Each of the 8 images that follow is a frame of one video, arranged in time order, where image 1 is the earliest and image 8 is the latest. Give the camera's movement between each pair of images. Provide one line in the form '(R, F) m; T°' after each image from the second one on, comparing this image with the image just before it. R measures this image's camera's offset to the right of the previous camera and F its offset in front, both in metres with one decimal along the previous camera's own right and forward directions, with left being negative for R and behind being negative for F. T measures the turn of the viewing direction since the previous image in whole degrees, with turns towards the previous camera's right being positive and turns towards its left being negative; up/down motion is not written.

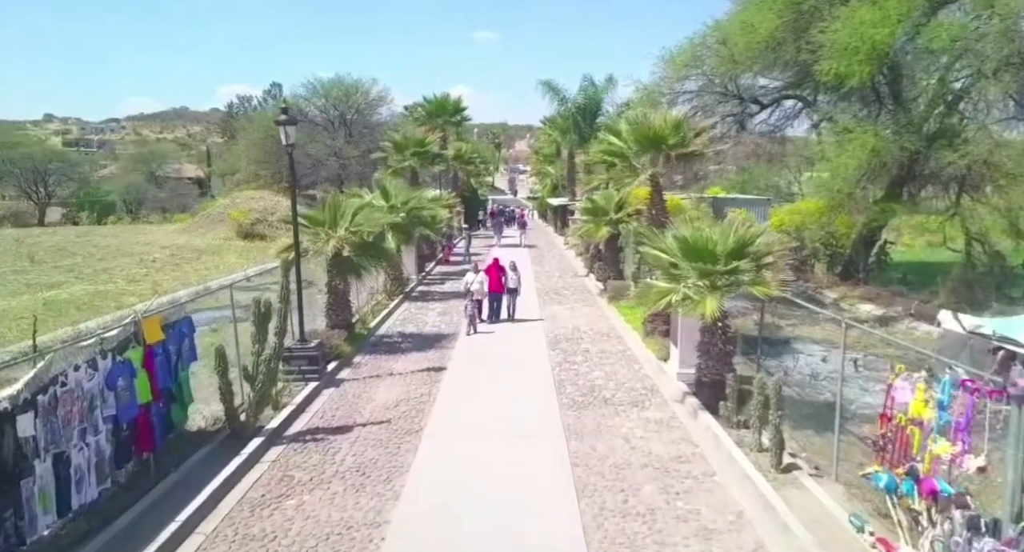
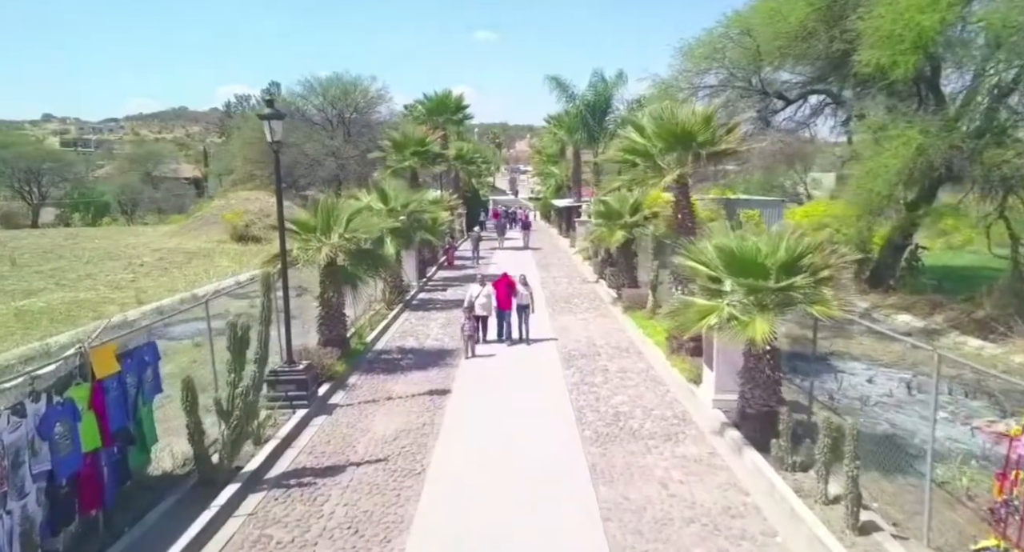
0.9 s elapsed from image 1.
(-0.2, +1.3) m; 0°
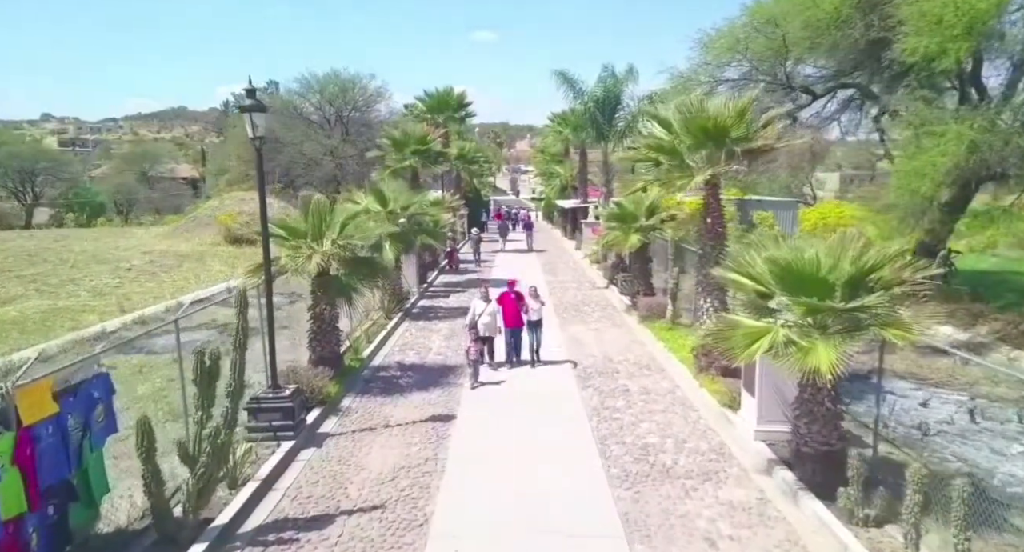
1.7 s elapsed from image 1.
(-0.2, +1.2) m; 0°
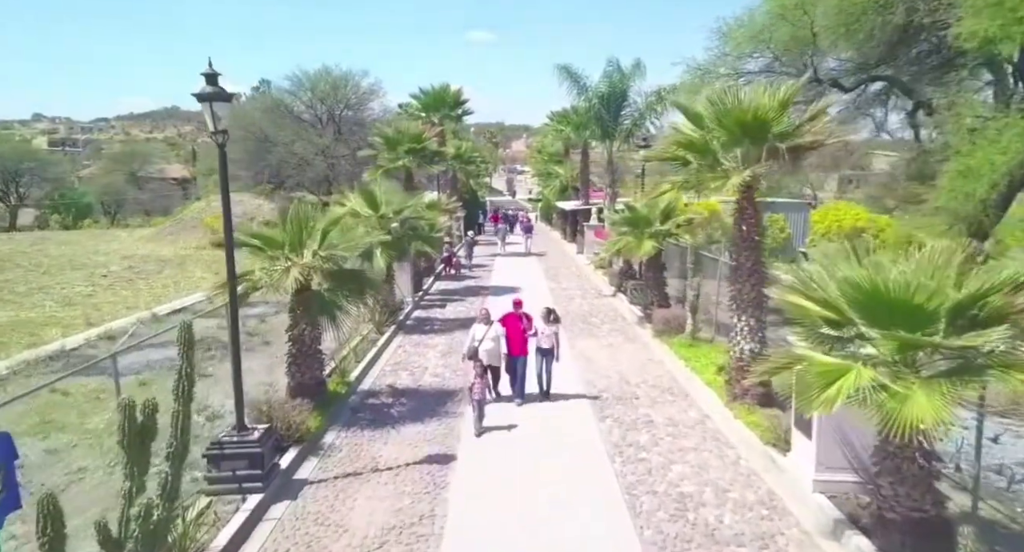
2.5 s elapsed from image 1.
(-0.2, +1.4) m; 0°
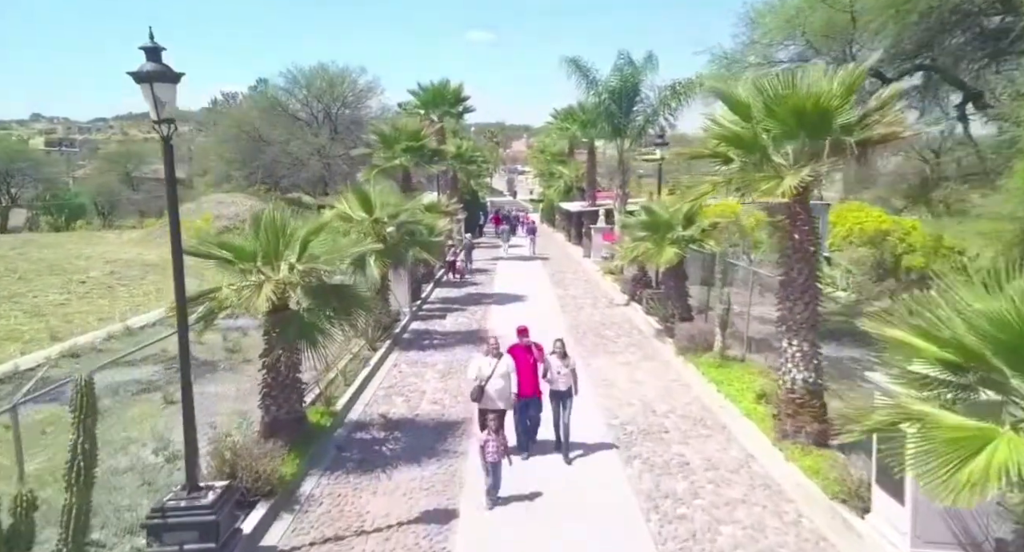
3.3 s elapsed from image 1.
(-0.1, +1.4) m; 0°
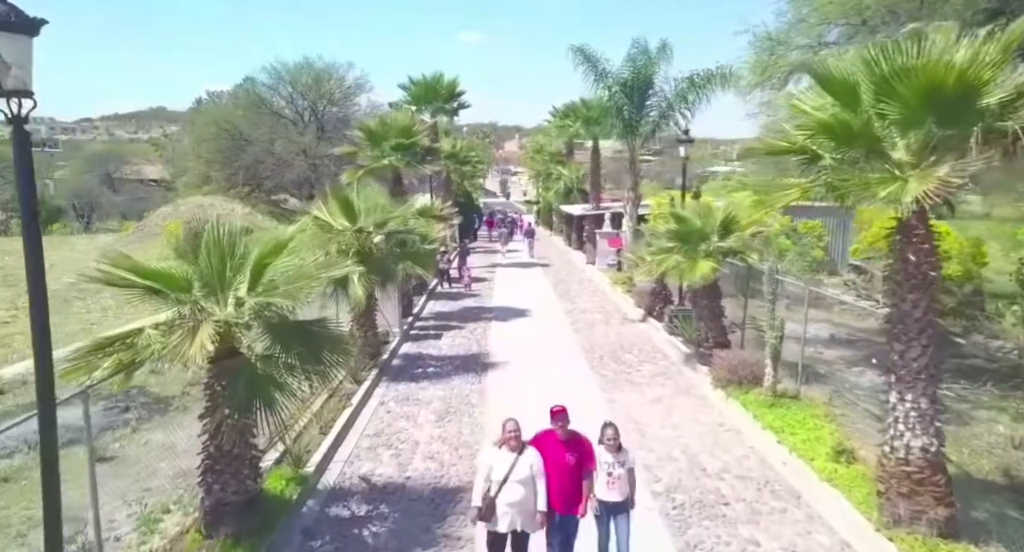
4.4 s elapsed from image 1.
(-0.3, +2.0) m; +1°
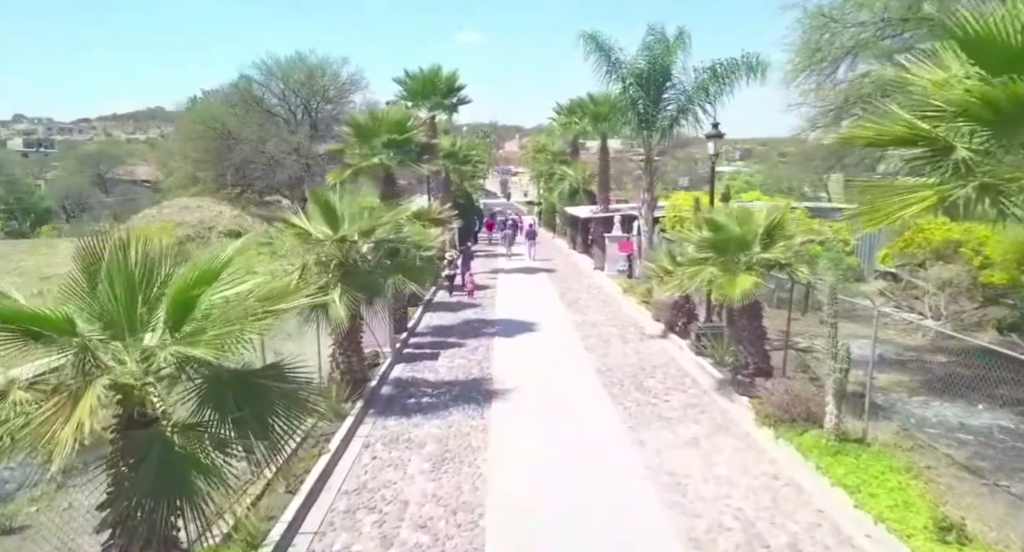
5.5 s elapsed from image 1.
(-0.1, +1.7) m; 0°
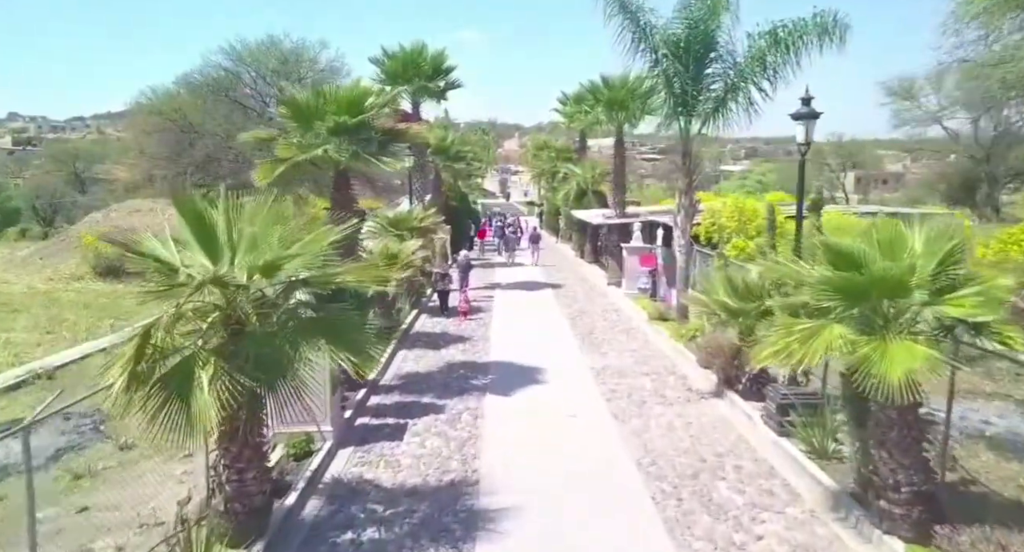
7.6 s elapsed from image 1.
(0.0, +4.2) m; 0°
